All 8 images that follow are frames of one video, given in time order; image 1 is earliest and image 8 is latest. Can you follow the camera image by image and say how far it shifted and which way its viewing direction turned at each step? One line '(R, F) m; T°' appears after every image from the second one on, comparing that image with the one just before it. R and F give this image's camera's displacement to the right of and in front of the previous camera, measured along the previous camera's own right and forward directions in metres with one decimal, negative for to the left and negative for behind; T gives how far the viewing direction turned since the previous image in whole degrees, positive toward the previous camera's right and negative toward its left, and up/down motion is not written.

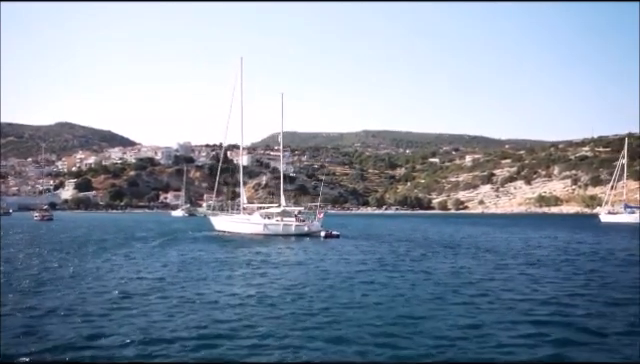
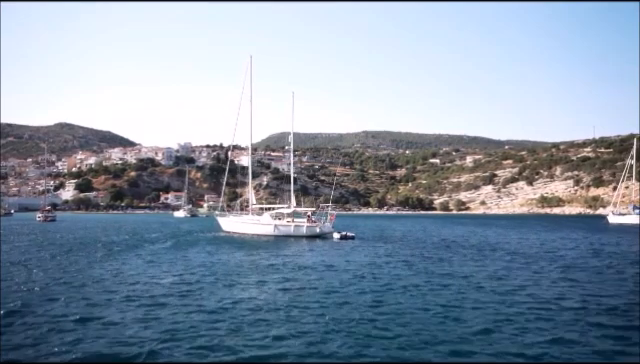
(-1.3, +1.1) m; 0°
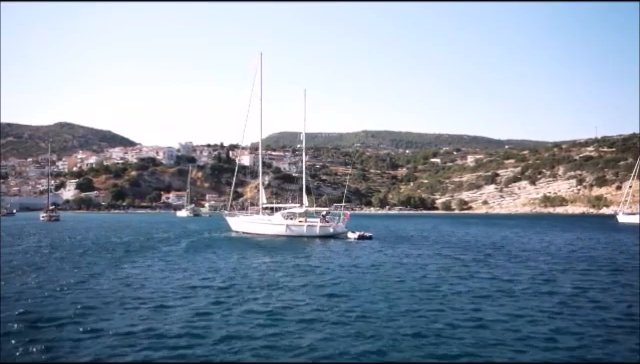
(-1.5, +1.3) m; 0°
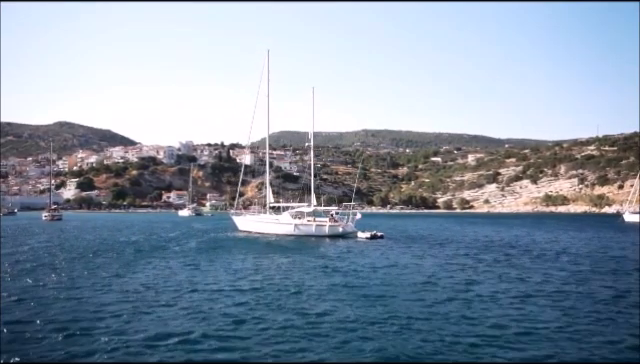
(-1.0, +0.8) m; 0°
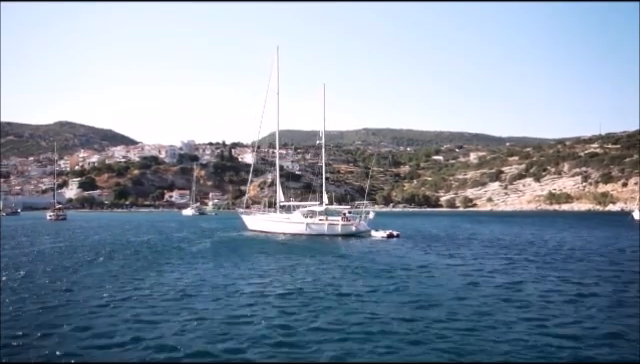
(-1.2, +1.0) m; 0°
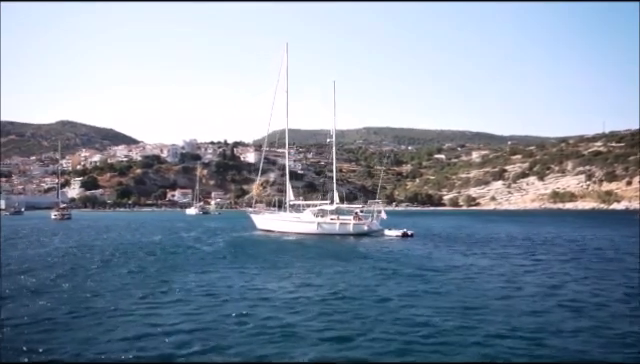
(-1.1, +0.9) m; 0°
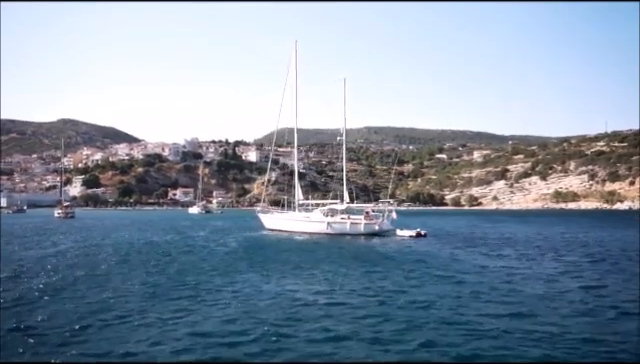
(-1.0, +0.8) m; 0°
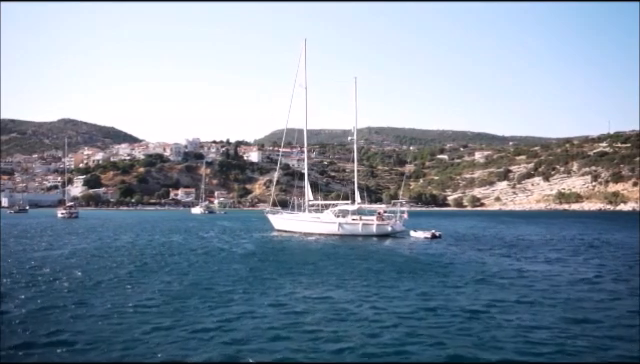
(-1.1, +1.0) m; 0°
